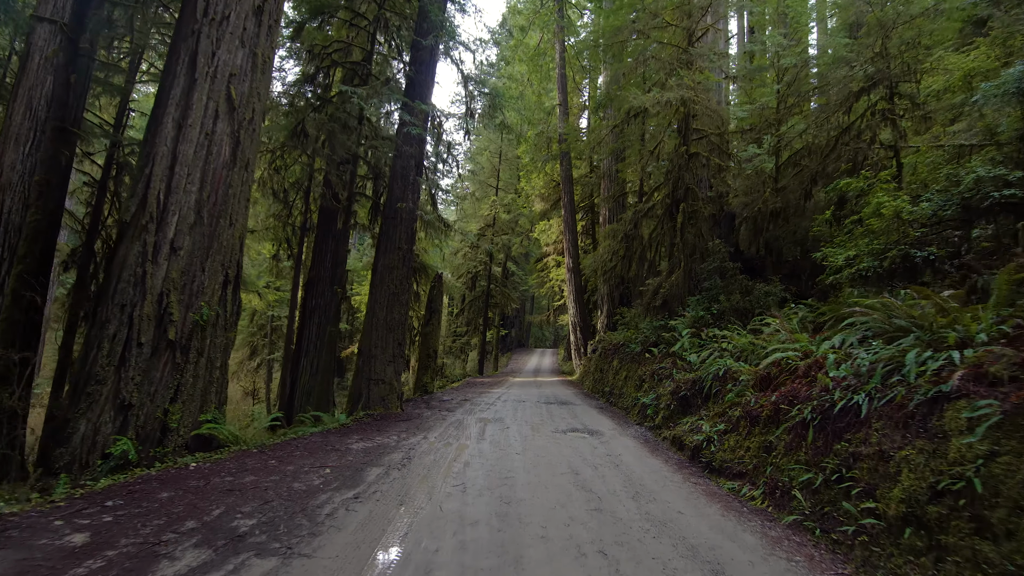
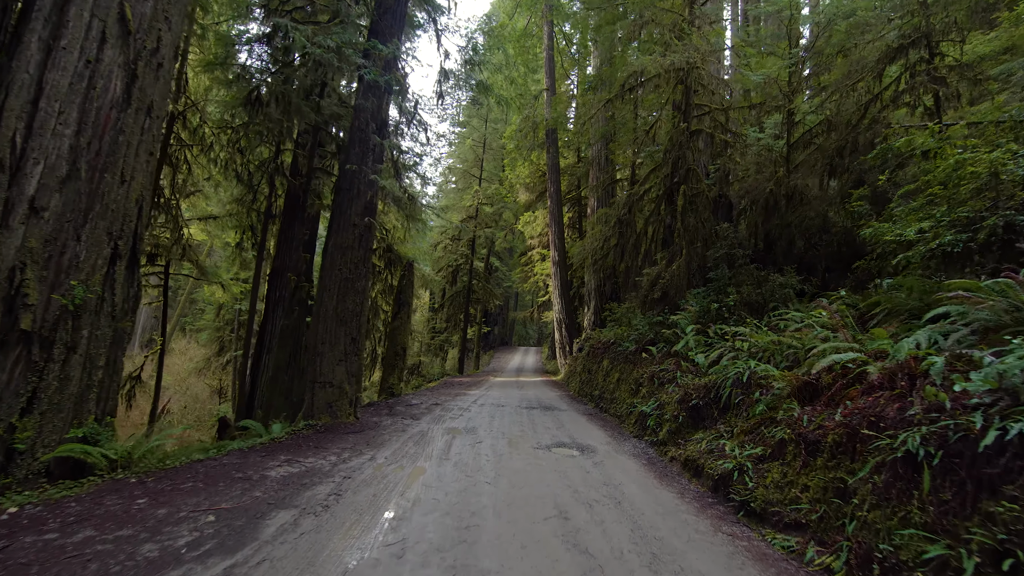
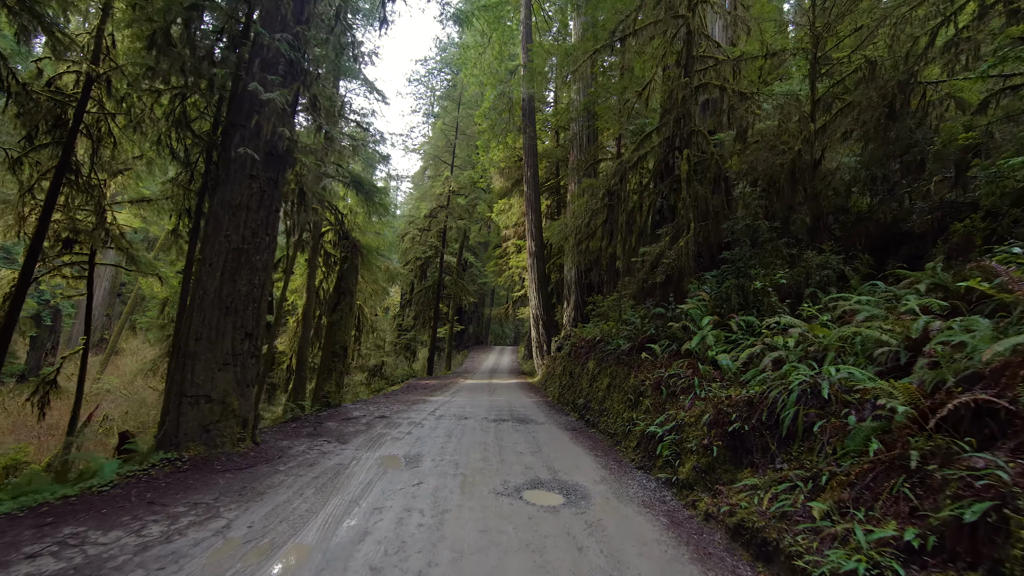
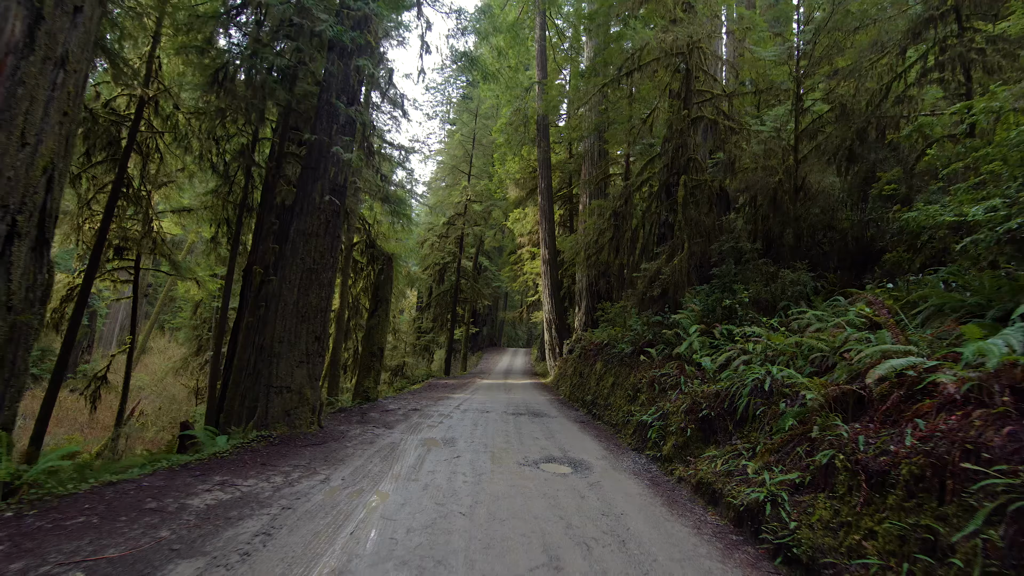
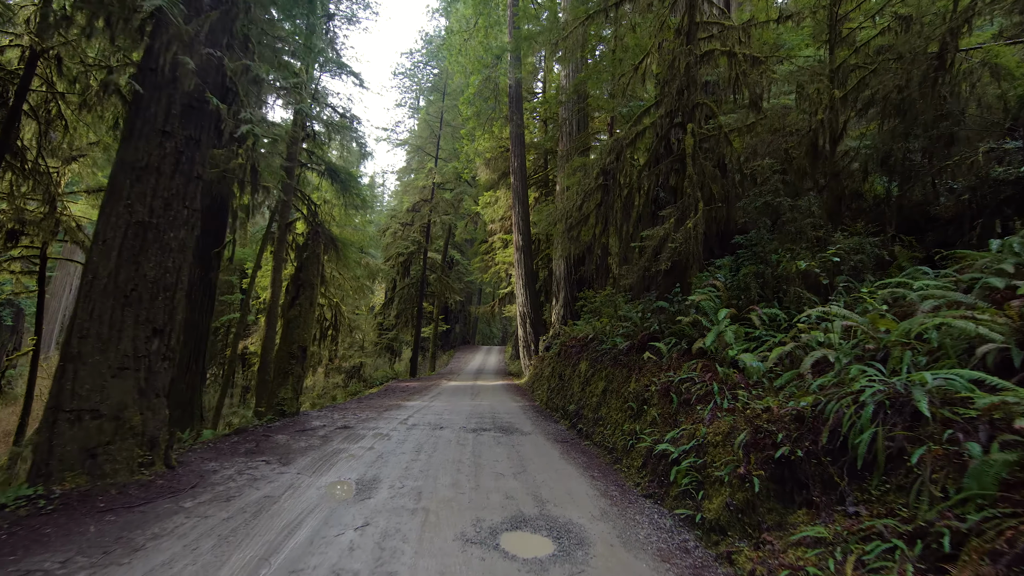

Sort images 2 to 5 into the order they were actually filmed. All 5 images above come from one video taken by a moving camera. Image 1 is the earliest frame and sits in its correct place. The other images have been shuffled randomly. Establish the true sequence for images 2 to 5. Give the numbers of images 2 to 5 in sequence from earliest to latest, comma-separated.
2, 4, 3, 5
